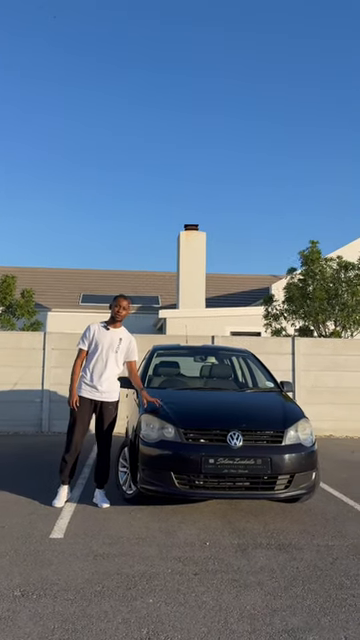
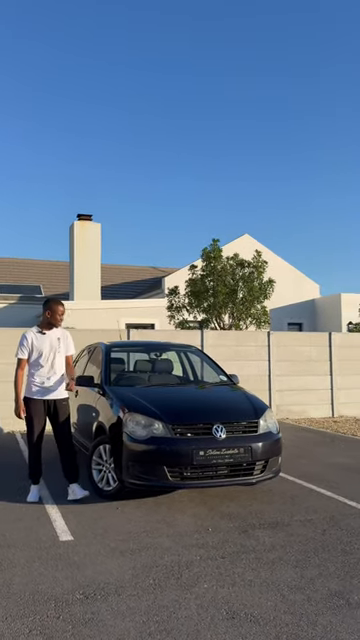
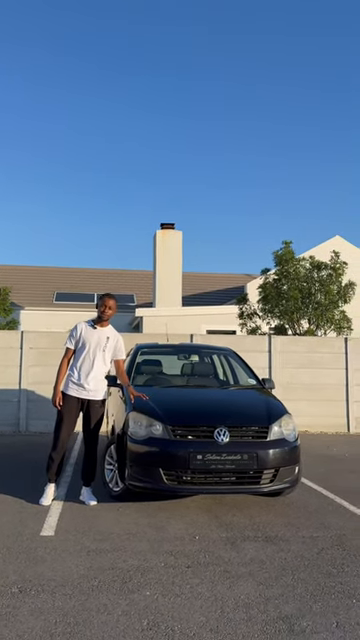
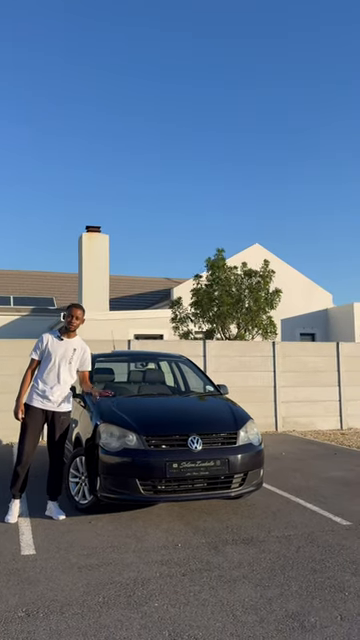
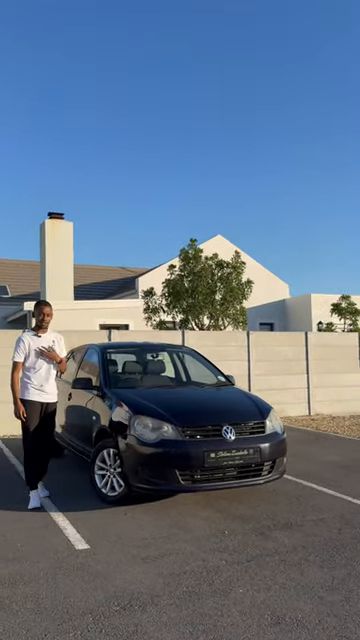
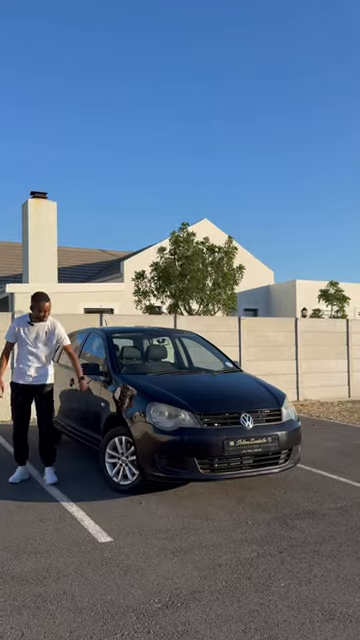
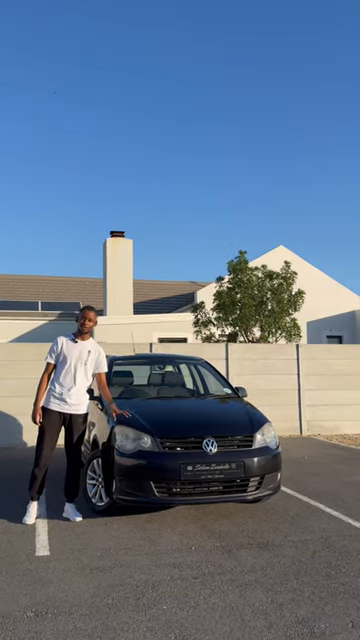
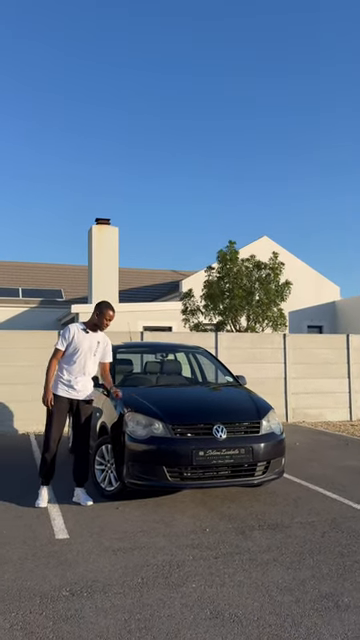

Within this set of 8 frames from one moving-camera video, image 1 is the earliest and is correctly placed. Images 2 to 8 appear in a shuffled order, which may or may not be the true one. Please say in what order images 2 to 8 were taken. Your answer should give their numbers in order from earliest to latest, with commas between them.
3, 7, 4, 8, 2, 5, 6
